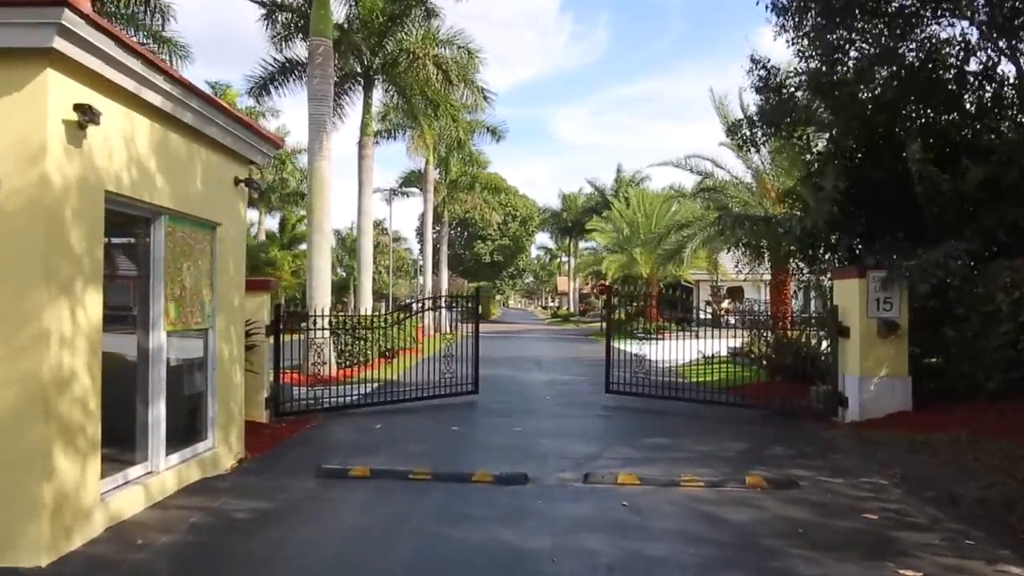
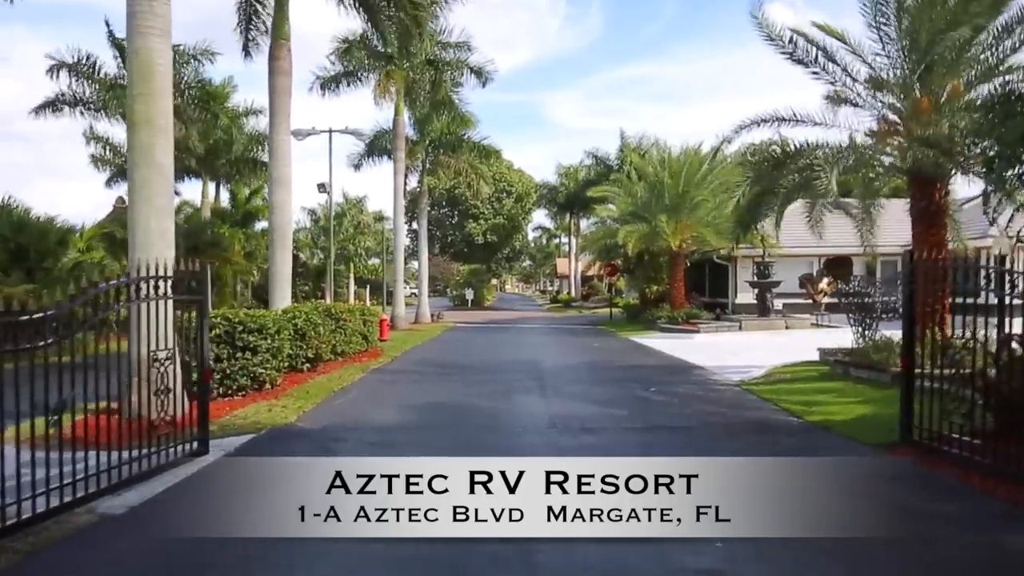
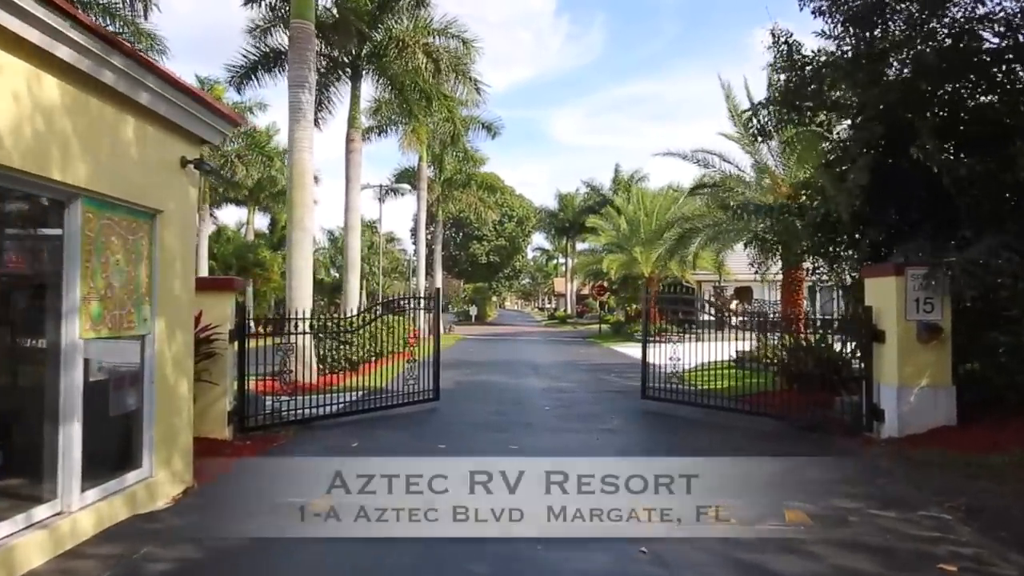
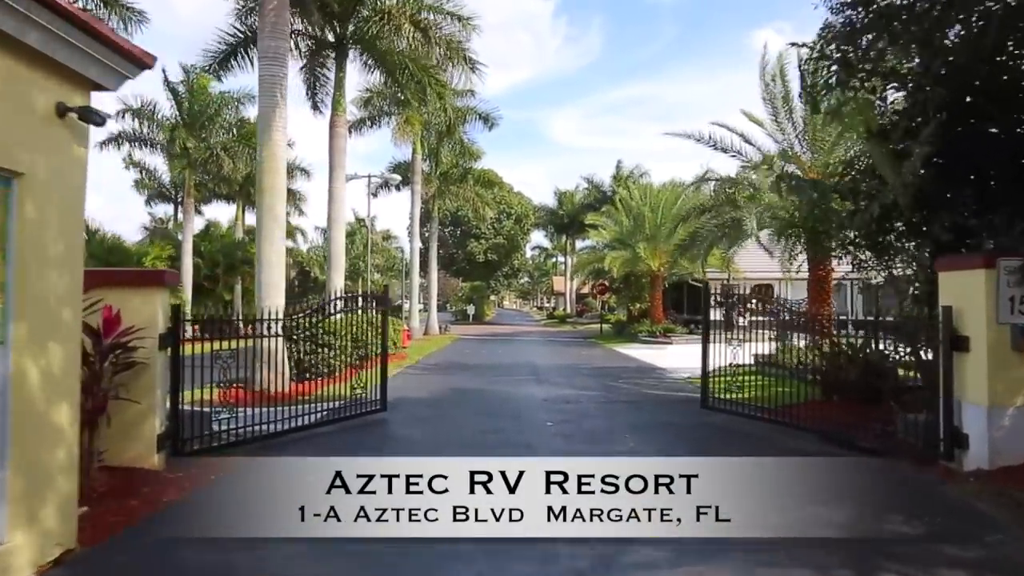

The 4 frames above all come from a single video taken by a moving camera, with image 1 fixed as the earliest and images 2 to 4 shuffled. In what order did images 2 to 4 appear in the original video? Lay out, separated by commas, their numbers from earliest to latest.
3, 4, 2
